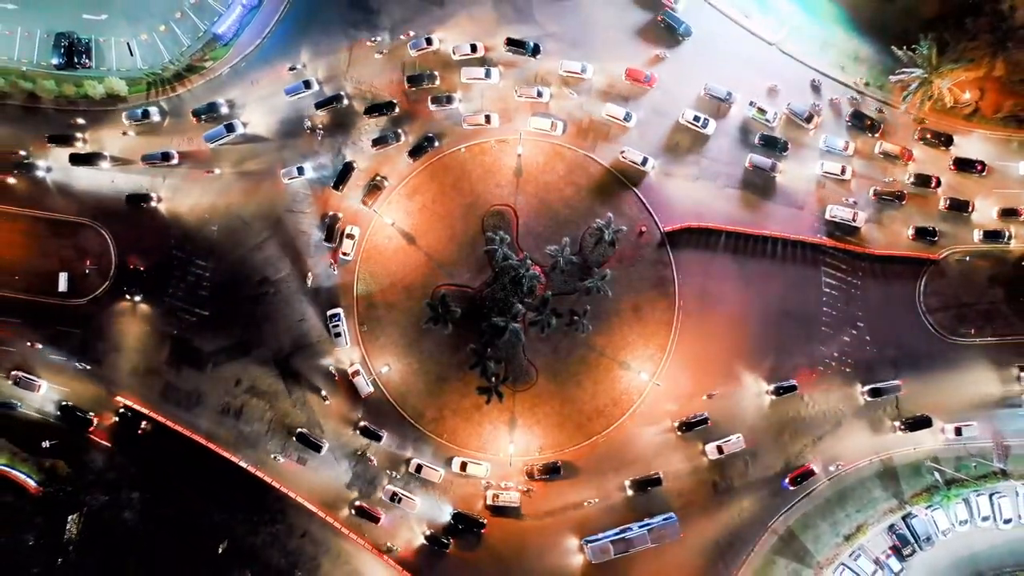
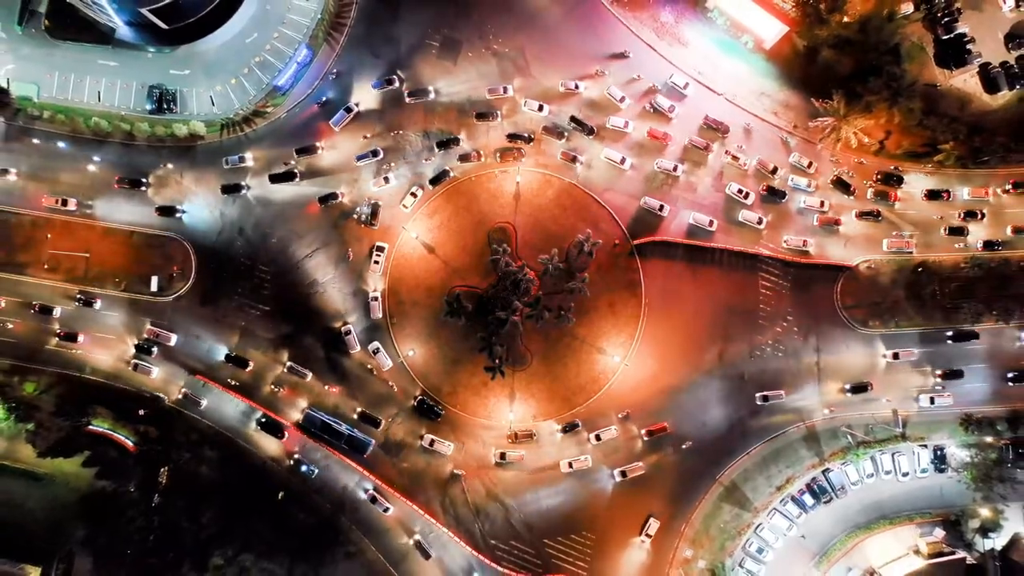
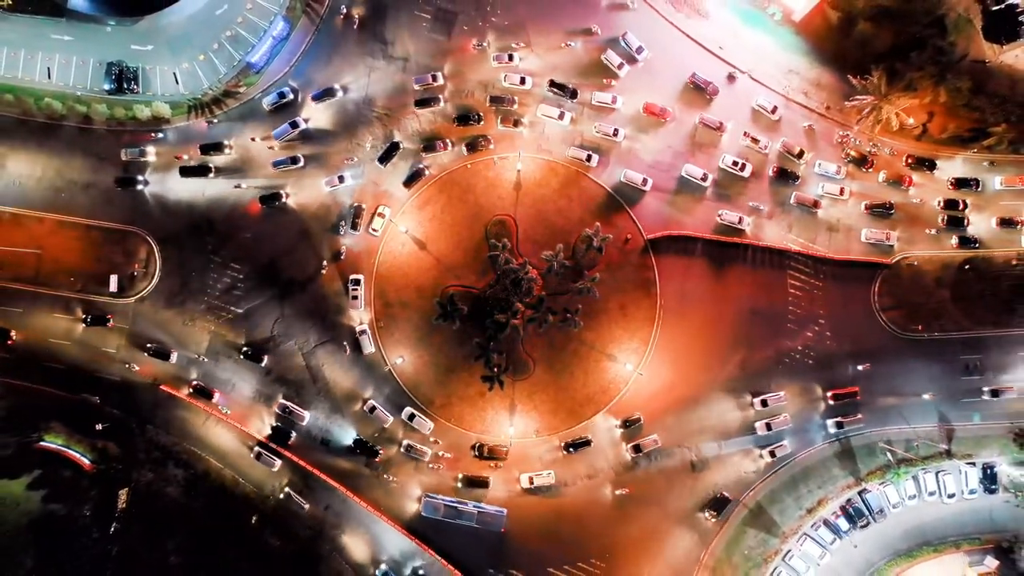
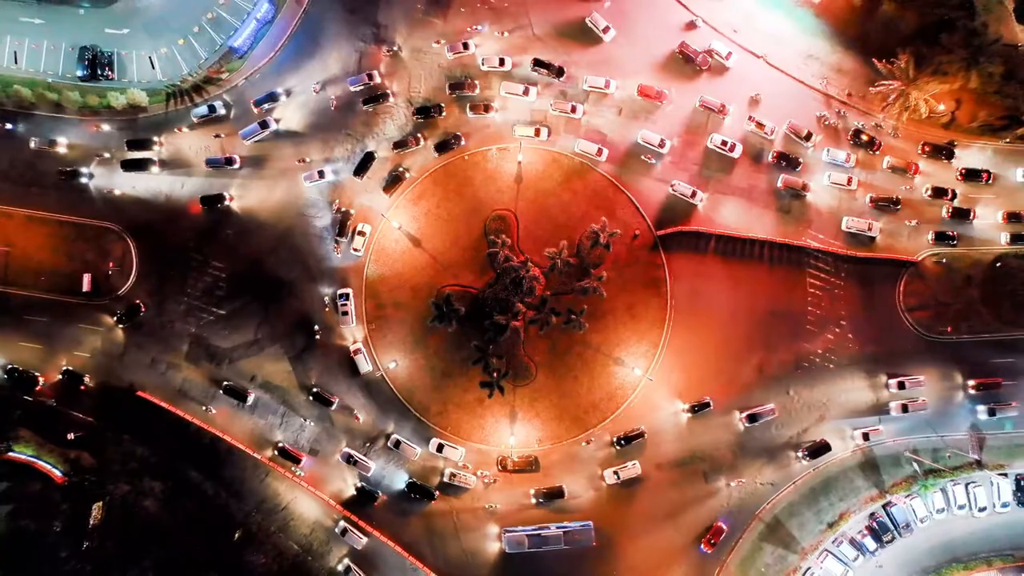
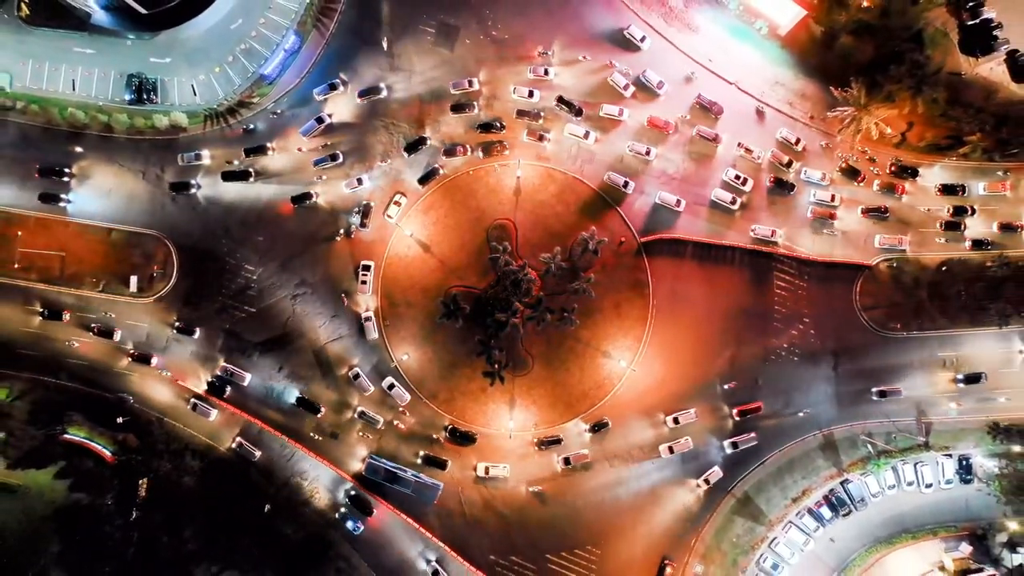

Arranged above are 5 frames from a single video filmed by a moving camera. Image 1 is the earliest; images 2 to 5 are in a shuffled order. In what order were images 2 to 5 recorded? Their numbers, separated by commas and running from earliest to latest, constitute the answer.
4, 3, 5, 2
